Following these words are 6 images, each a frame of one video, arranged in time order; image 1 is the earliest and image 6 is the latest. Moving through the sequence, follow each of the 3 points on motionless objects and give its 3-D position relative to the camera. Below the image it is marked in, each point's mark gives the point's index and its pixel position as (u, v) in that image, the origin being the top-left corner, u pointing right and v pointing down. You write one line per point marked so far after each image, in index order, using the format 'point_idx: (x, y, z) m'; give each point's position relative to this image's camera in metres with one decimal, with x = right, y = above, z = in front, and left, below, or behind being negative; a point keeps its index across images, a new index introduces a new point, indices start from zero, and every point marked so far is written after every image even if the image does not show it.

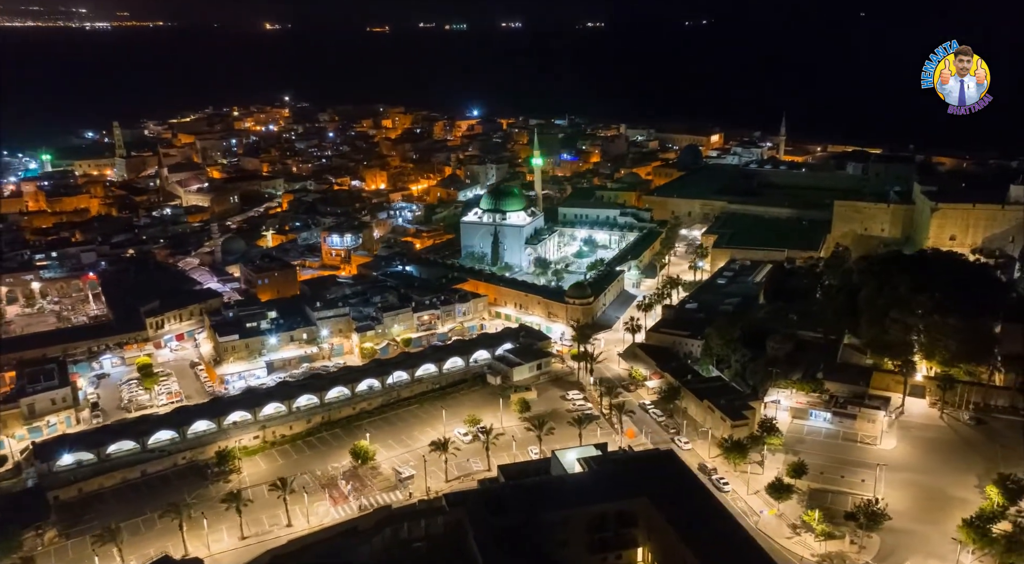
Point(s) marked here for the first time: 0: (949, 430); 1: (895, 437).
0: (+10.1, -3.4, +17.0) m
1: (+8.8, -3.5, +16.7) m
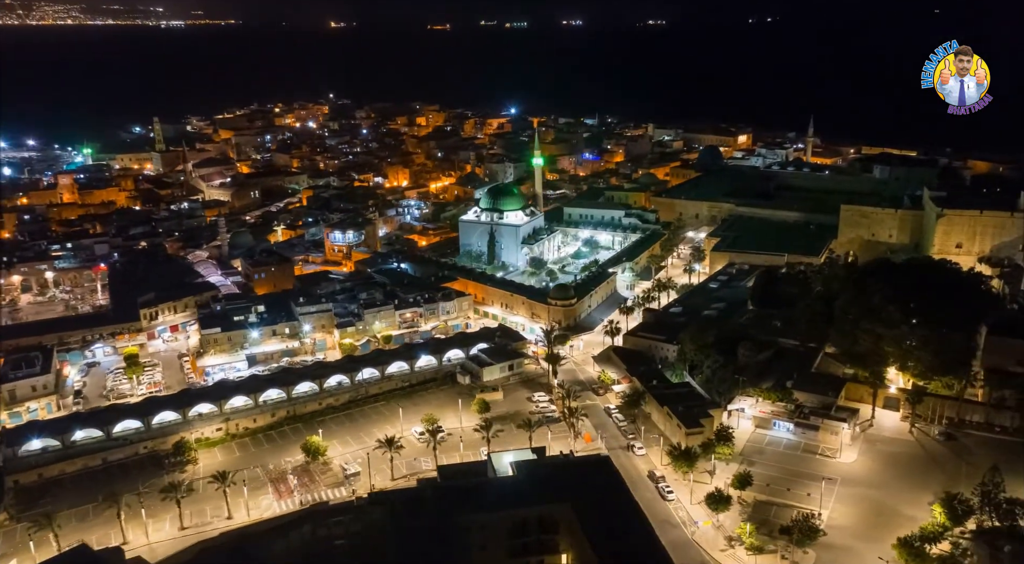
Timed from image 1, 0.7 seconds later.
0: (+9.0, -3.6, +16.3) m
1: (+7.6, -3.7, +16.2) m
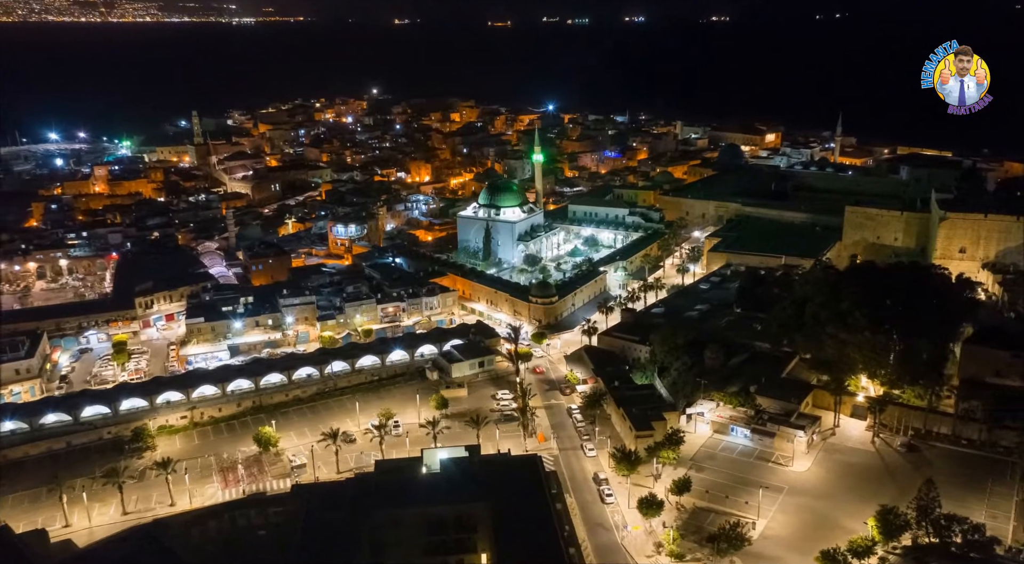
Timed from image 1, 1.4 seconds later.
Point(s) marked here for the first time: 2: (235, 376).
0: (+7.8, -3.7, +15.8) m
1: (+6.4, -3.8, +15.7) m
2: (-7.5, -2.5, +19.7) m
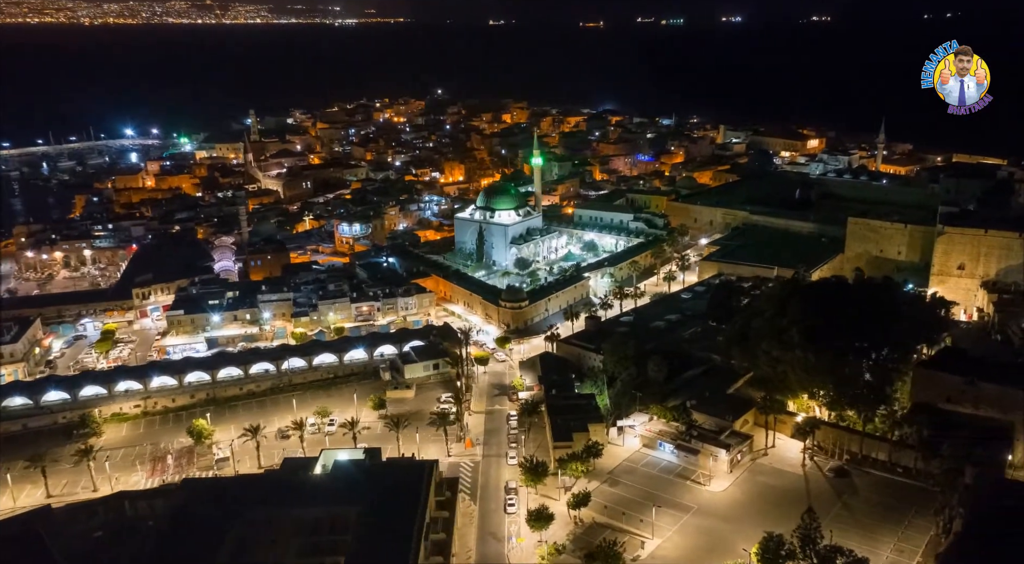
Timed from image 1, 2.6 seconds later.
0: (+6.0, -4.1, +15.1) m
1: (+4.6, -4.1, +15.1) m
2: (-8.9, -2.4, +20.3) m
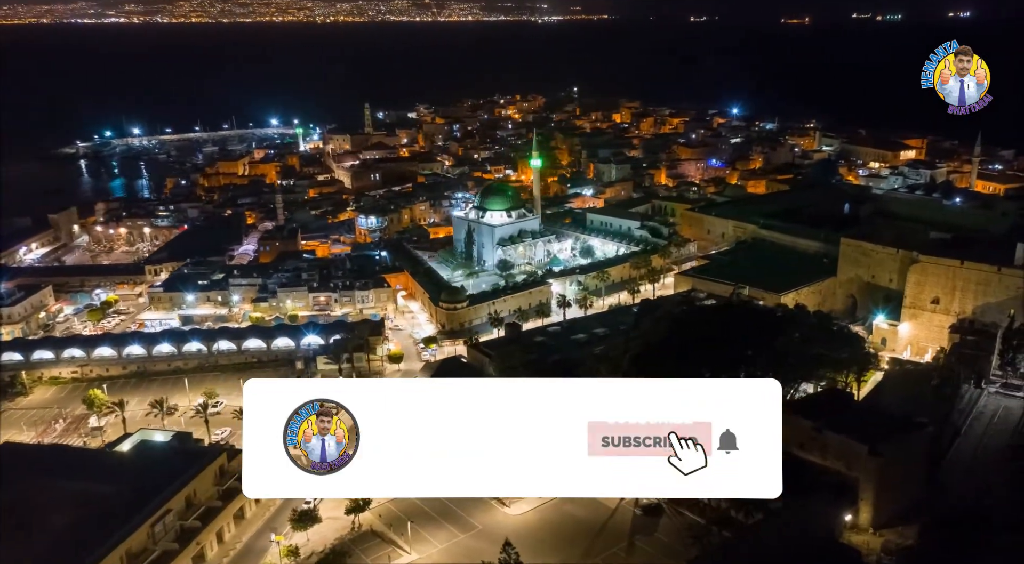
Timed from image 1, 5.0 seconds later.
0: (+1.9, -4.5, +14.2) m
1: (+0.6, -4.4, +14.5) m
2: (-11.6, -1.8, +22.0) m
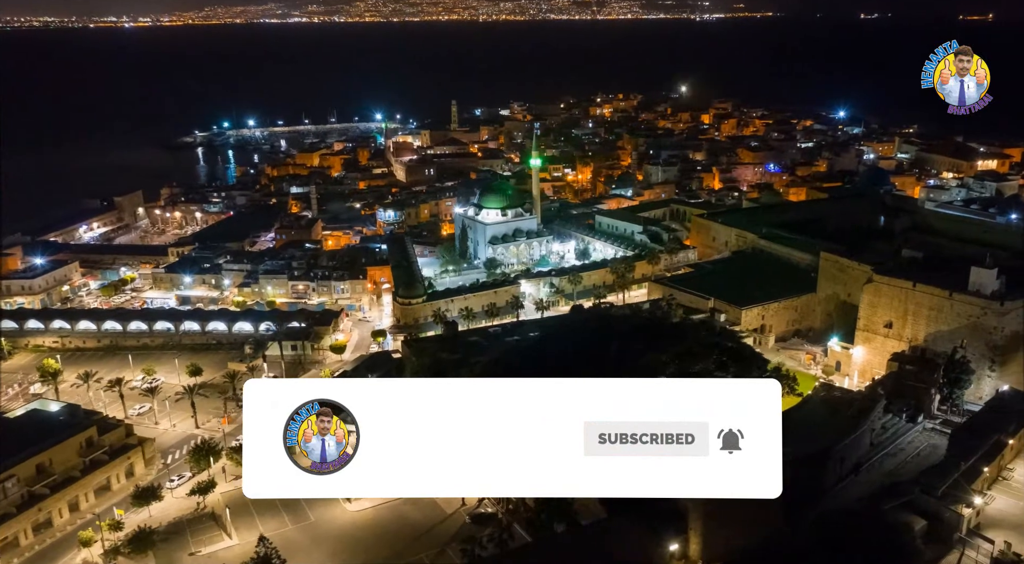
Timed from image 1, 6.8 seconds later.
0: (-1.2, -4.5, +14.0) m
1: (-2.5, -4.4, +14.5) m
2: (-13.3, -1.2, +23.7) m
